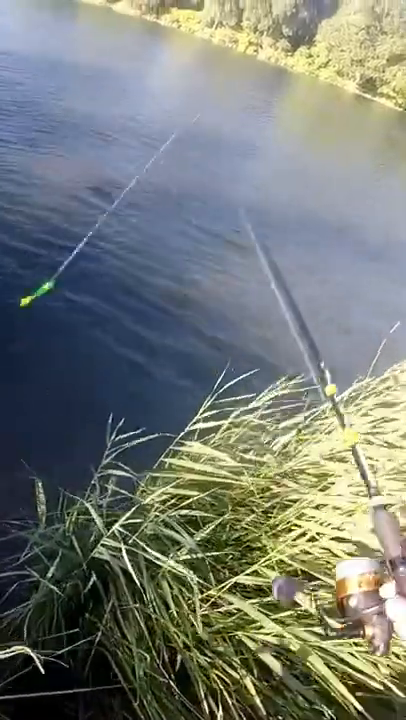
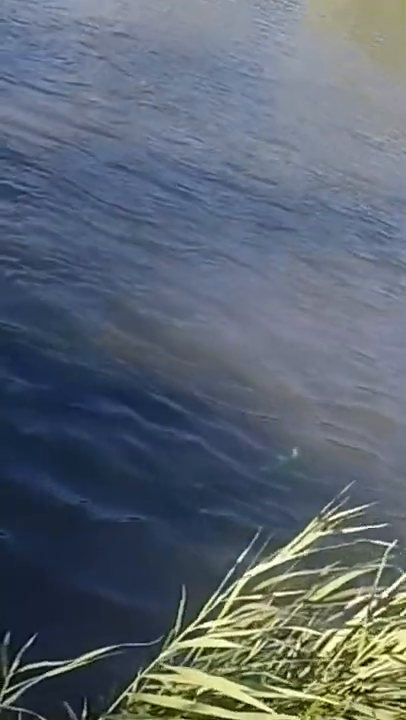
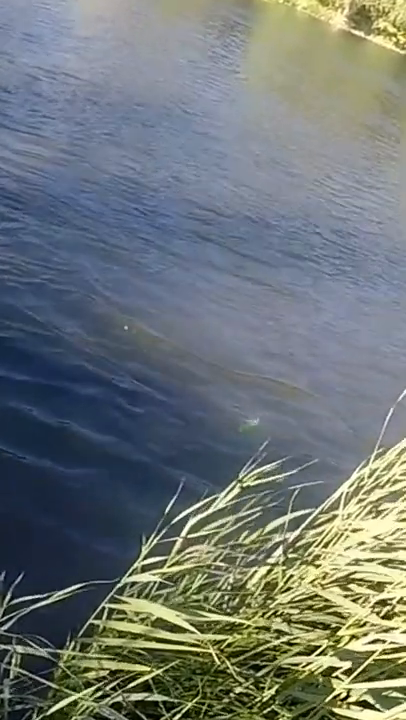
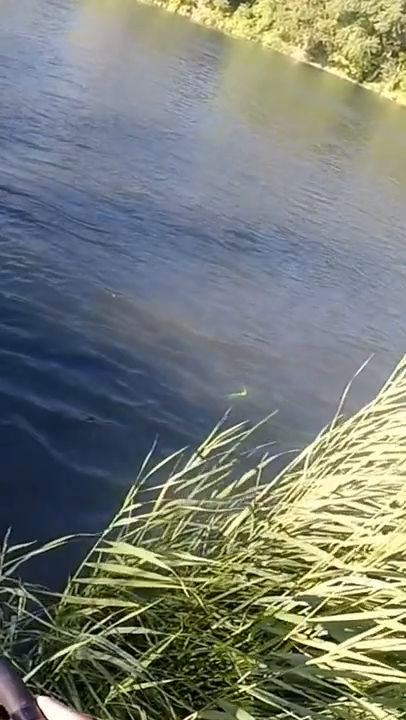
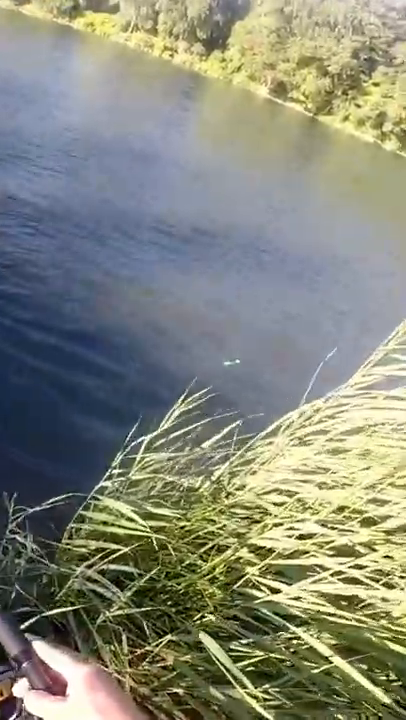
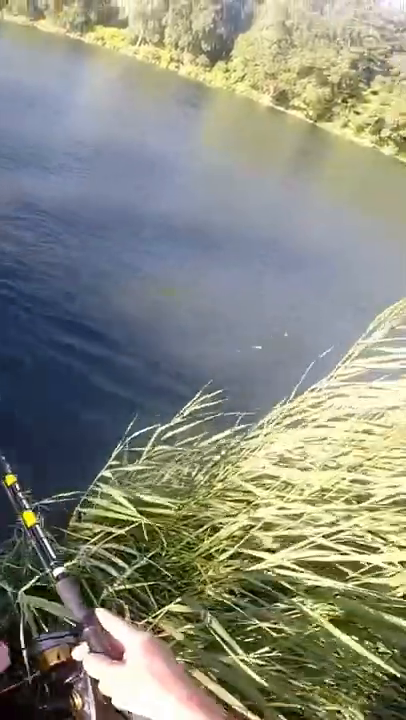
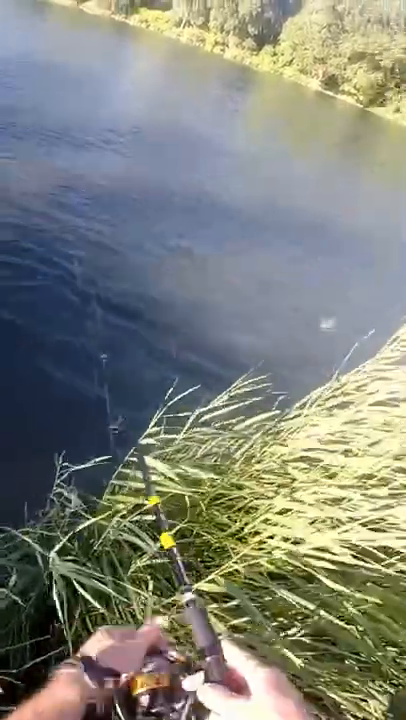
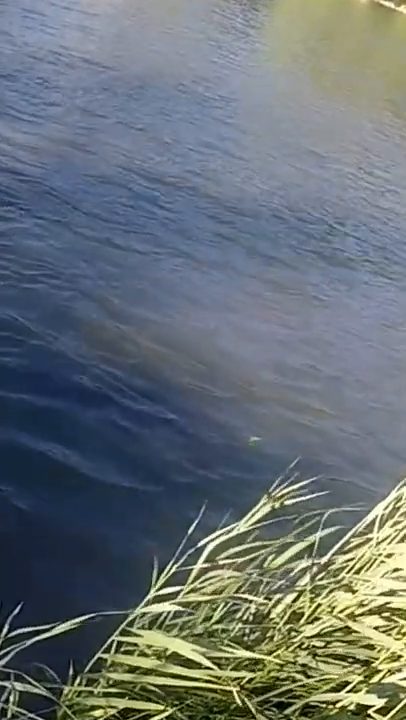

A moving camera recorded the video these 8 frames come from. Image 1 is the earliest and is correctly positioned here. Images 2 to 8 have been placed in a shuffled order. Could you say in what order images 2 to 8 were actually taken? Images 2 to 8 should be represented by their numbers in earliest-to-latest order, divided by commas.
7, 6, 5, 4, 3, 8, 2
